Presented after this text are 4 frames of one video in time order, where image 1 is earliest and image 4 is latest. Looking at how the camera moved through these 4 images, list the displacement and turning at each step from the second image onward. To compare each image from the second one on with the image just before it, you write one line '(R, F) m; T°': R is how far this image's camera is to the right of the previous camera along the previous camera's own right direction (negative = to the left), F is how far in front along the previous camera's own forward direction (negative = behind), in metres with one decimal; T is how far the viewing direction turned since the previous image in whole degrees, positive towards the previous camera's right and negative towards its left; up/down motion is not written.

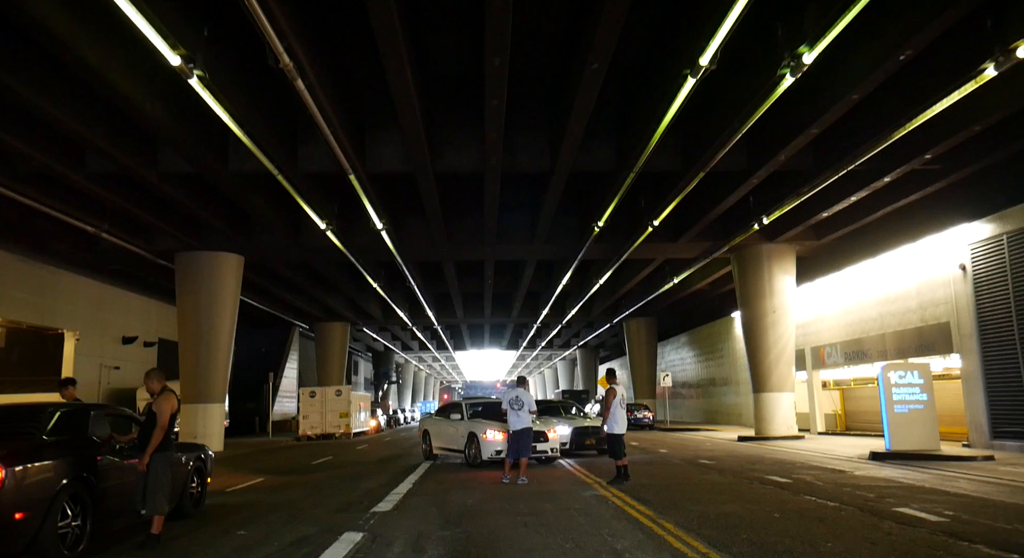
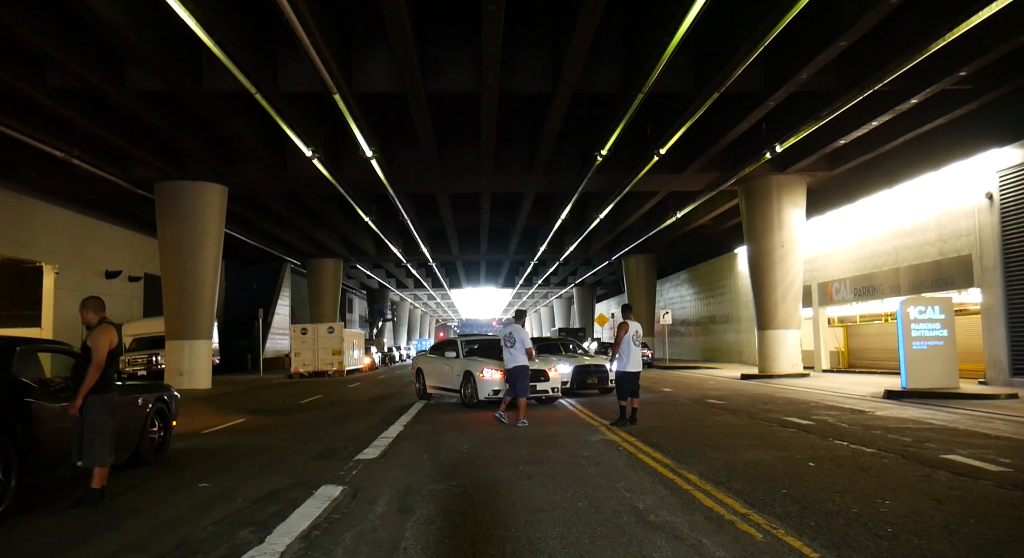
(-0.1, +1.0) m; +1°
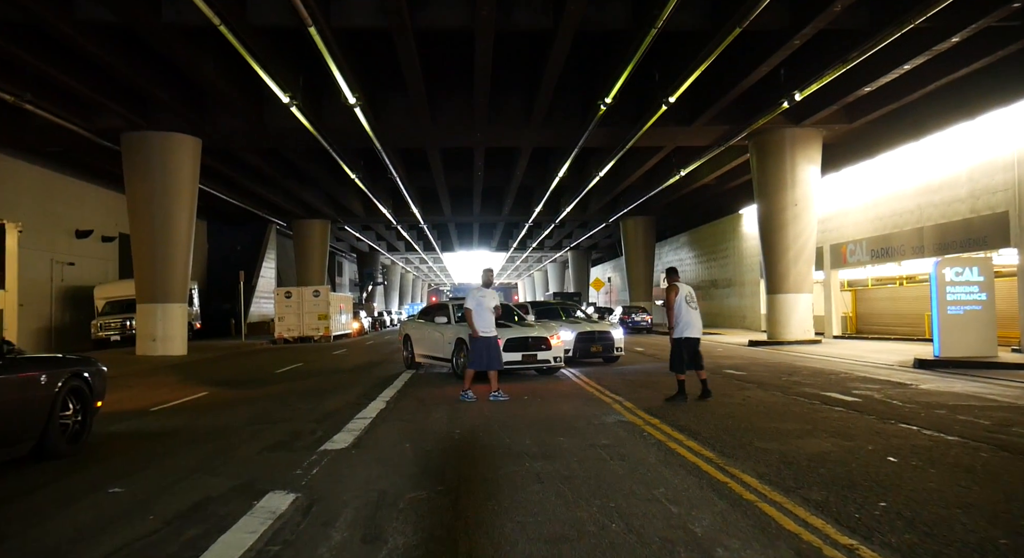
(-0.1, +1.2) m; +1°
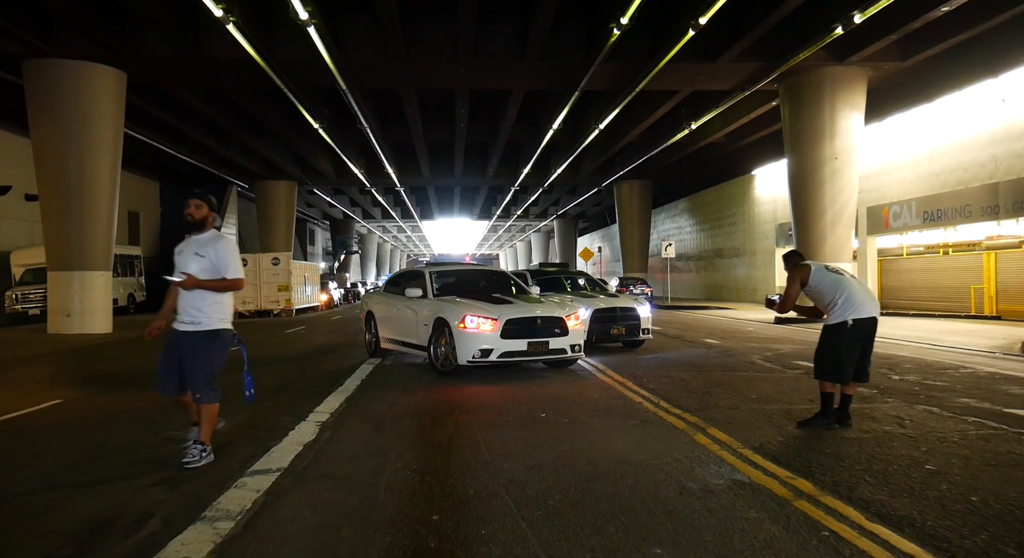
(-0.3, +2.8) m; +2°
